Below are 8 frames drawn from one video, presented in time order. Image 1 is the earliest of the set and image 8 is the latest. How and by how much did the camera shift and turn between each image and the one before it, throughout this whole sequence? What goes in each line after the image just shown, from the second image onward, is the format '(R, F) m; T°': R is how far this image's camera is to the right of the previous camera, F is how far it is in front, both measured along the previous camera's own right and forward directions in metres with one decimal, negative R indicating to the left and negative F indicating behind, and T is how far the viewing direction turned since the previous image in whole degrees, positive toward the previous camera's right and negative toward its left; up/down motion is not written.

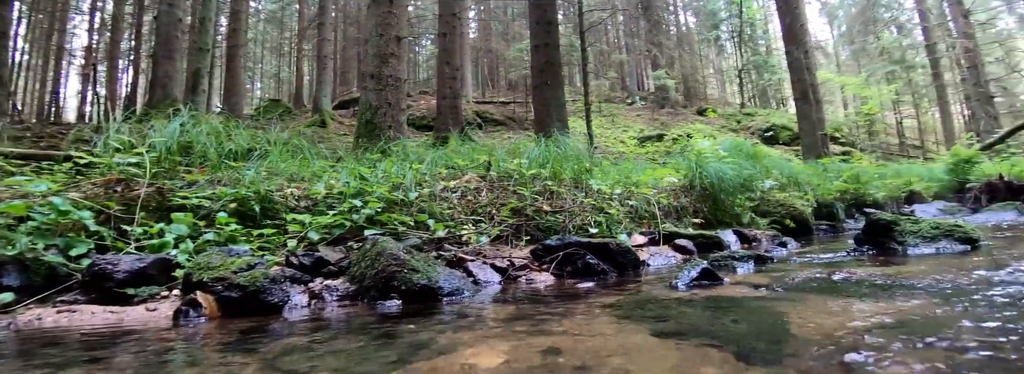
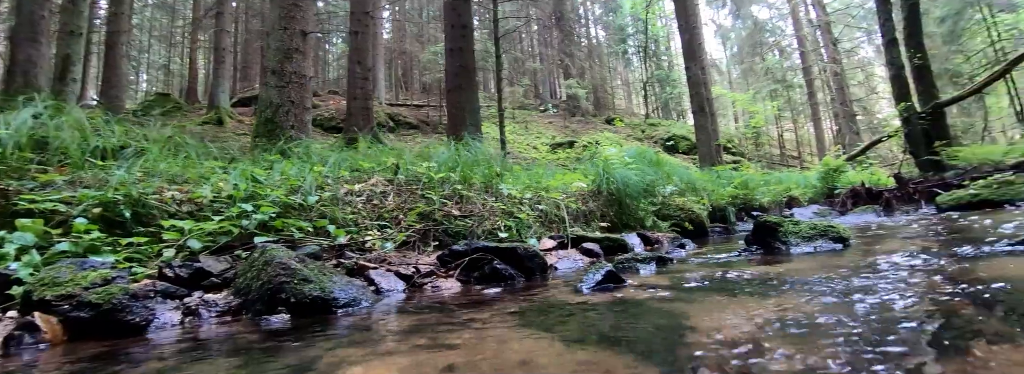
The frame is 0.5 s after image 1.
(+0.1, +0.1) m; +10°
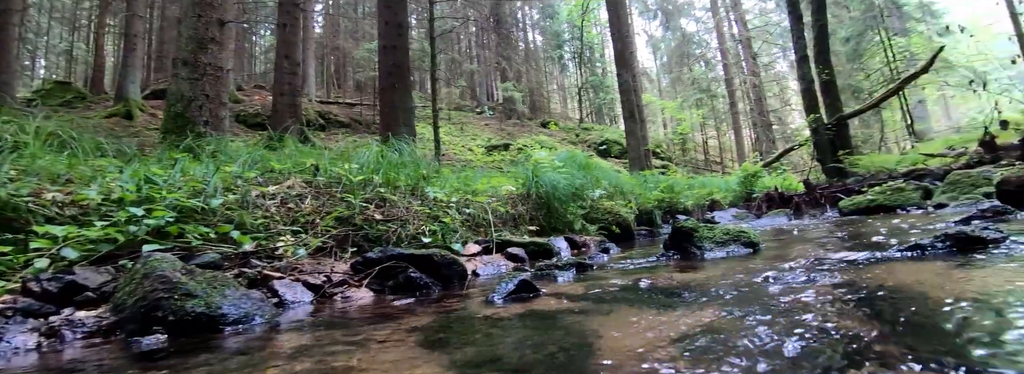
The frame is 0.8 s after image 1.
(+0.2, +0.1) m; +7°
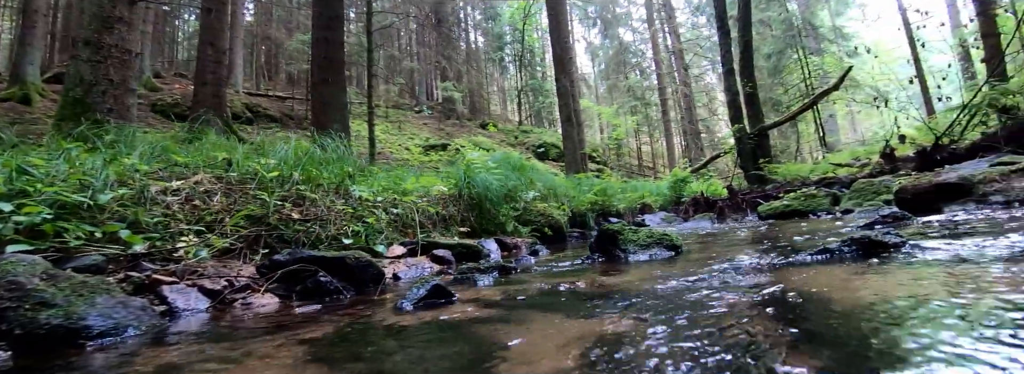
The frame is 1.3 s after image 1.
(+0.1, +0.1) m; +7°
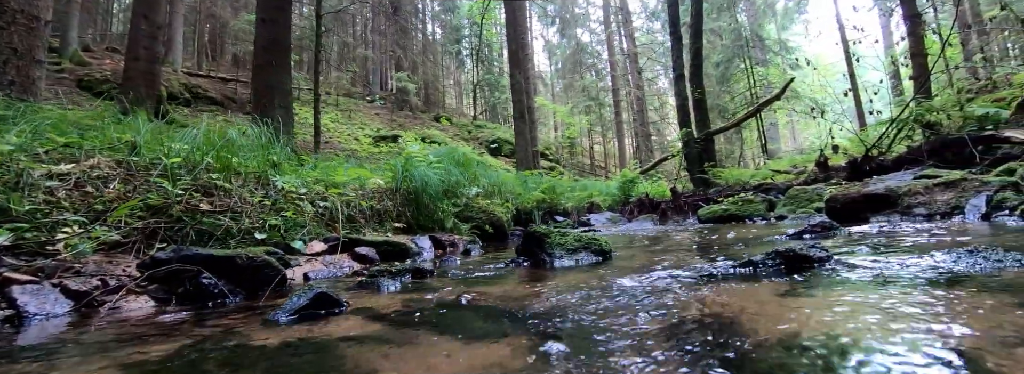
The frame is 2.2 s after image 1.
(+0.2, +0.2) m; +5°
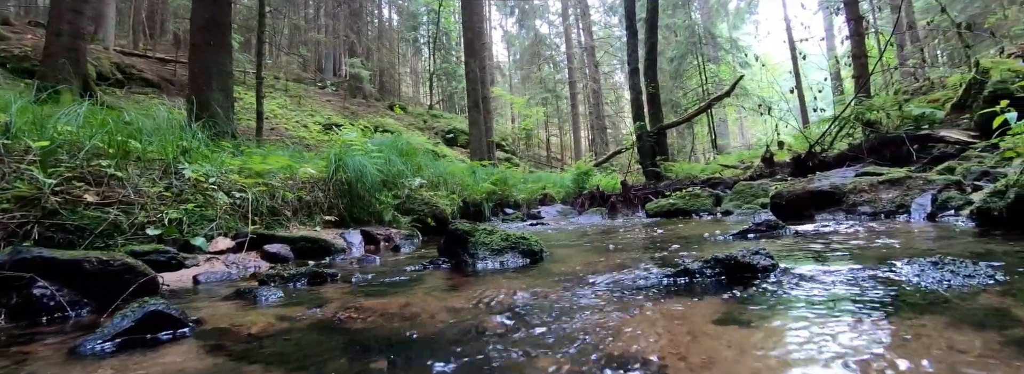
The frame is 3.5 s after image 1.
(+0.2, +0.3) m; +5°
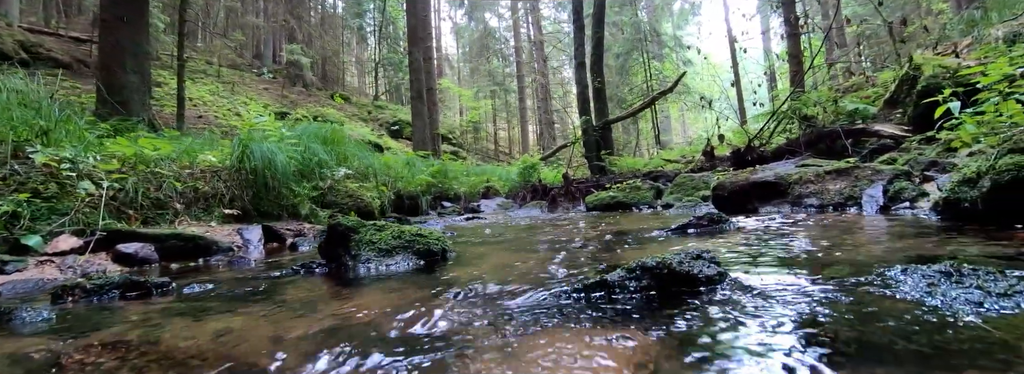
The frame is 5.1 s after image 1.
(+0.2, +0.4) m; +6°
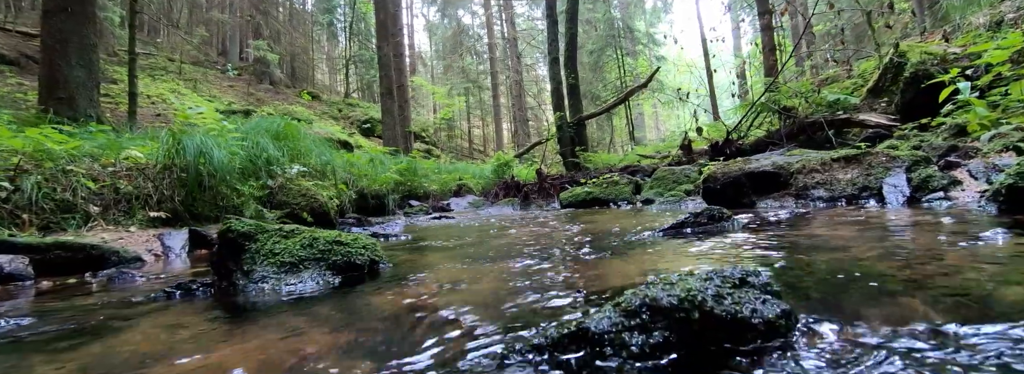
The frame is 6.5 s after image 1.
(+0.1, +0.4) m; +3°
